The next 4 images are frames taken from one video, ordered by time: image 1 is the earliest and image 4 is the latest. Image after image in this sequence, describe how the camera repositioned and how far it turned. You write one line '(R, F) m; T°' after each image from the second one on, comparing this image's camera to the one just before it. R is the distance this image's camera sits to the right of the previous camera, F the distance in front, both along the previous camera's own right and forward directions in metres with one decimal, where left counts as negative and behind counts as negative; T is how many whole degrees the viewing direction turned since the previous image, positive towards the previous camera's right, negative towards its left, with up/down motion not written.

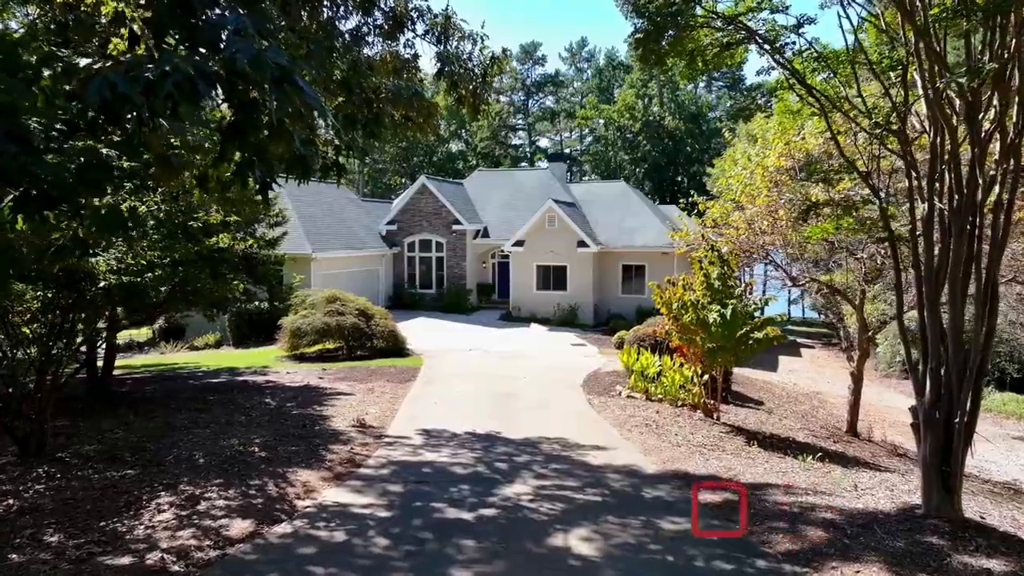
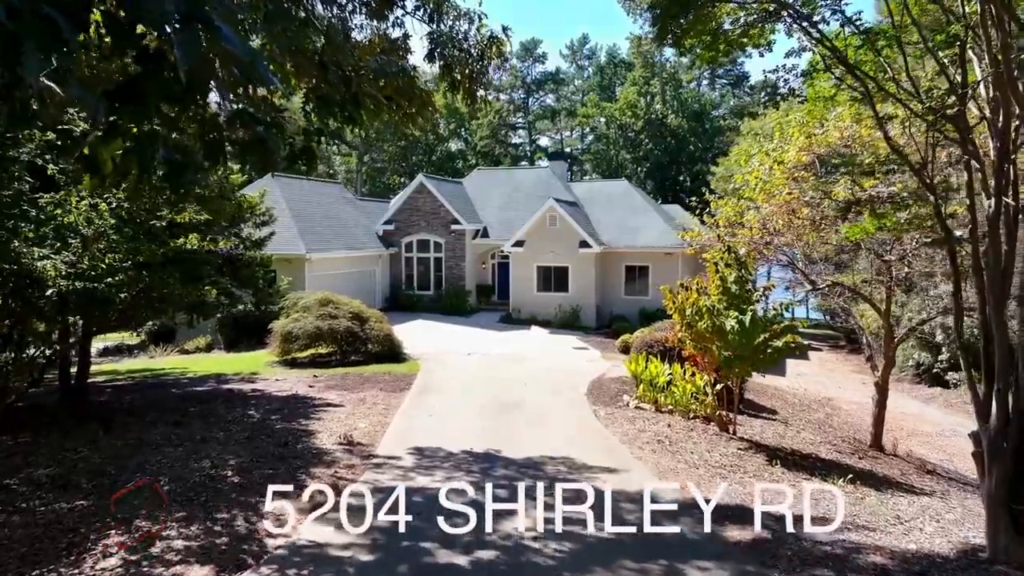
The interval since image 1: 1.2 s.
(0.0, +0.8) m; 0°
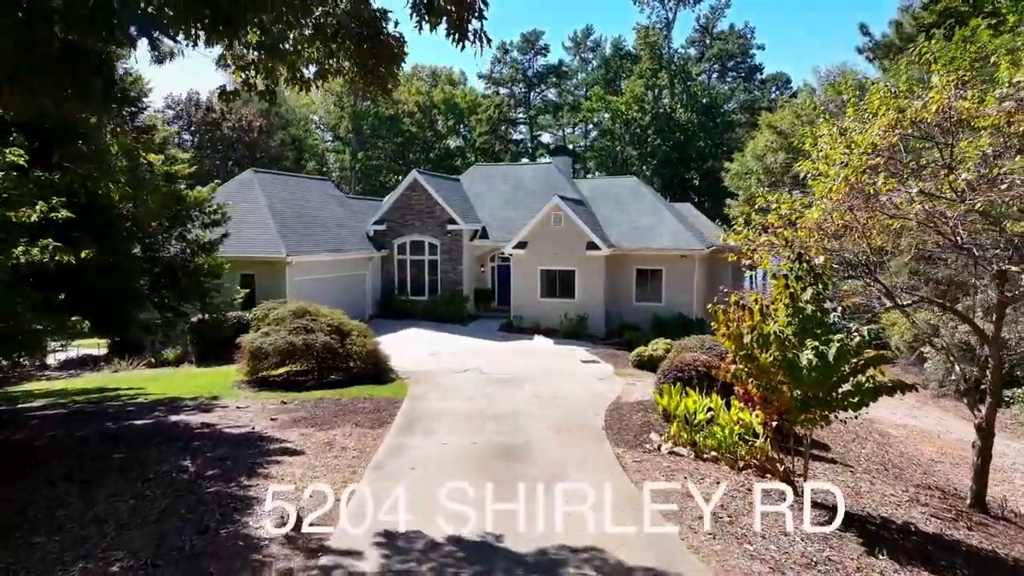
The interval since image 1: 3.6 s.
(-0.1, +2.3) m; 0°
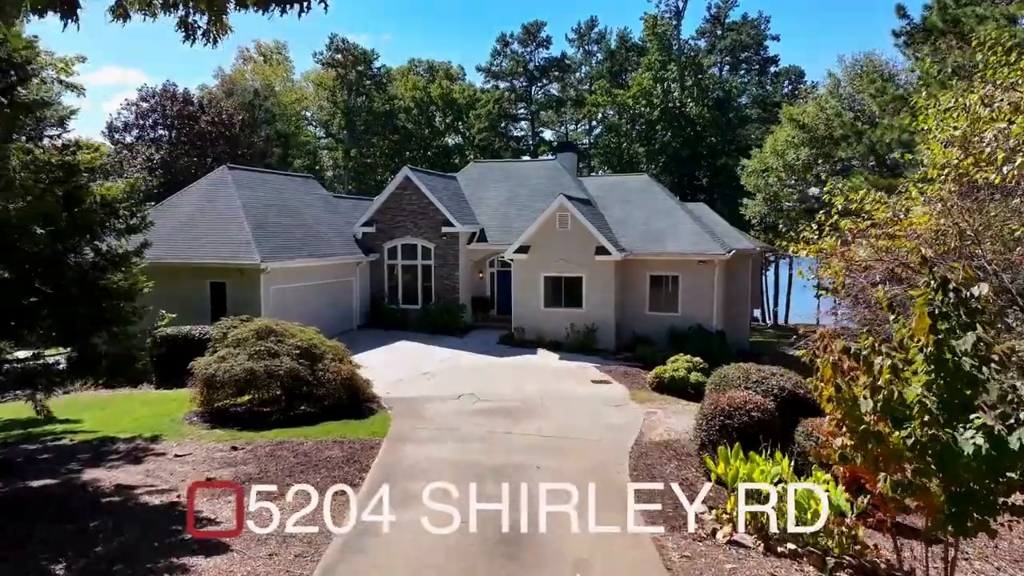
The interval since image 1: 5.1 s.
(0.0, +2.4) m; 0°
